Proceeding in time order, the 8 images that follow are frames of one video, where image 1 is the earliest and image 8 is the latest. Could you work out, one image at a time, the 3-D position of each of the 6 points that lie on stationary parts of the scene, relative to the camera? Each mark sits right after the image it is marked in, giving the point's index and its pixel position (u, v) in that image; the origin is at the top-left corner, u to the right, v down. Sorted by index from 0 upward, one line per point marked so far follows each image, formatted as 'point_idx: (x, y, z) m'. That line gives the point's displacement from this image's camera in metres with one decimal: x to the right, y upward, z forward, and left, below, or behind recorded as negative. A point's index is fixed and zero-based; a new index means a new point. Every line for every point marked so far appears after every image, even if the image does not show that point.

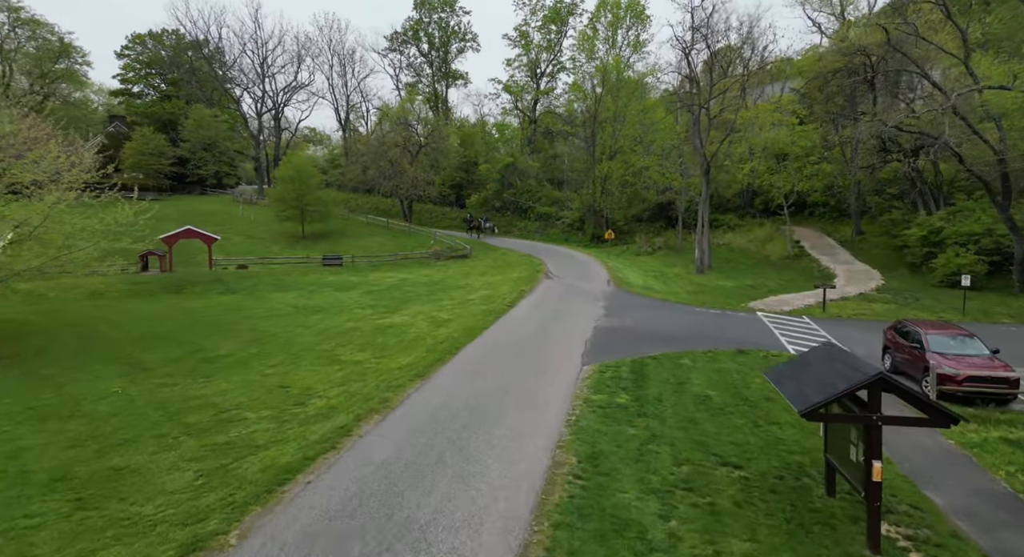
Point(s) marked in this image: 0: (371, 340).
0: (-4.9, -2.1, +19.1) m
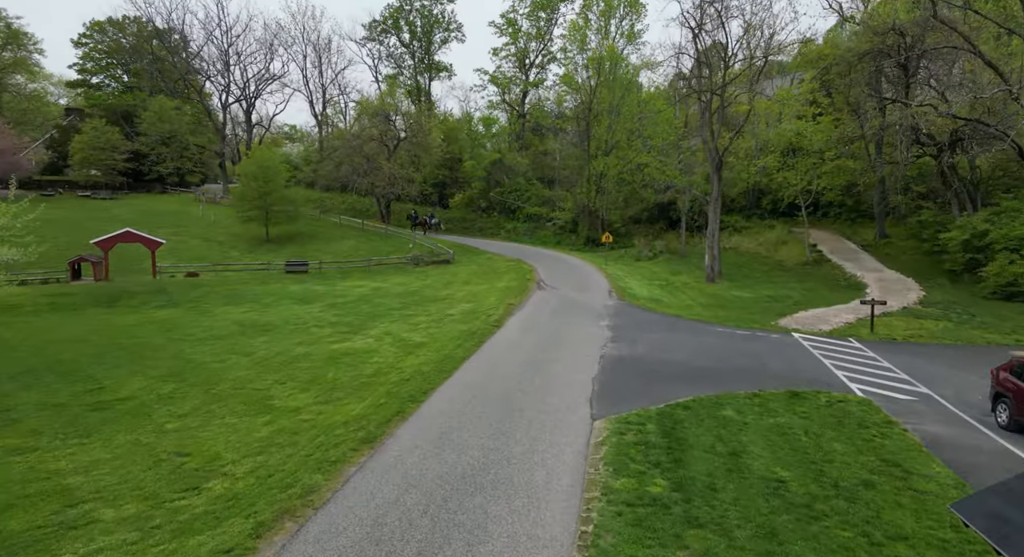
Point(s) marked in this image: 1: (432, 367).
0: (-5.3, -2.6, +15.1) m
1: (-2.2, -2.4, +14.9) m
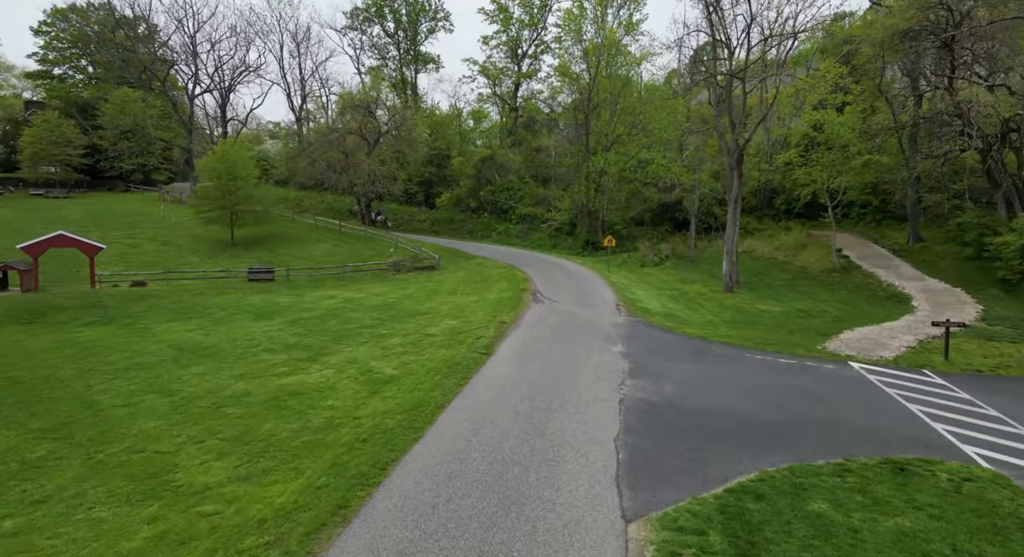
0: (-5.4, -3.1, +11.5) m
1: (-2.3, -2.8, +11.3) m
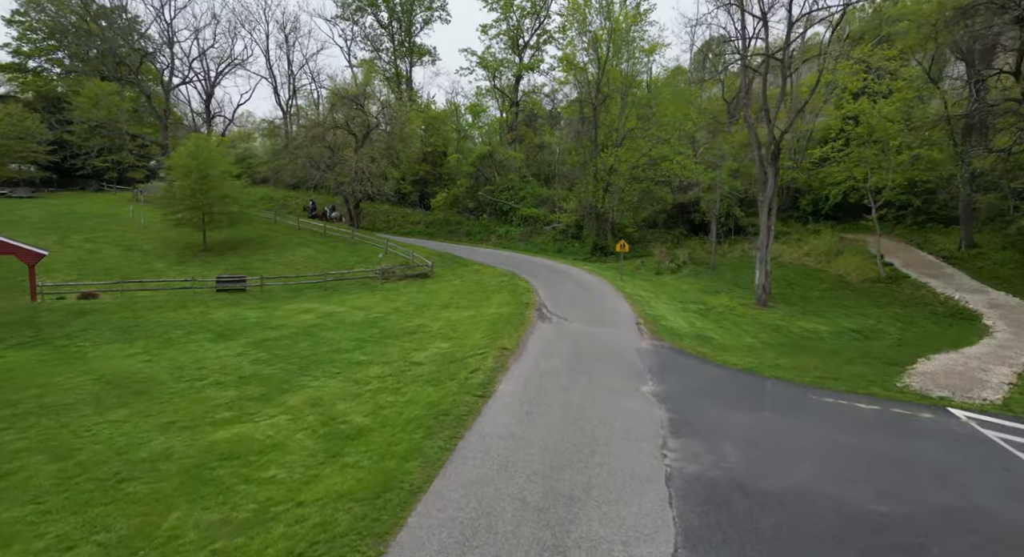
0: (-5.4, -3.6, +8.2) m
1: (-2.2, -3.3, +8.0) m
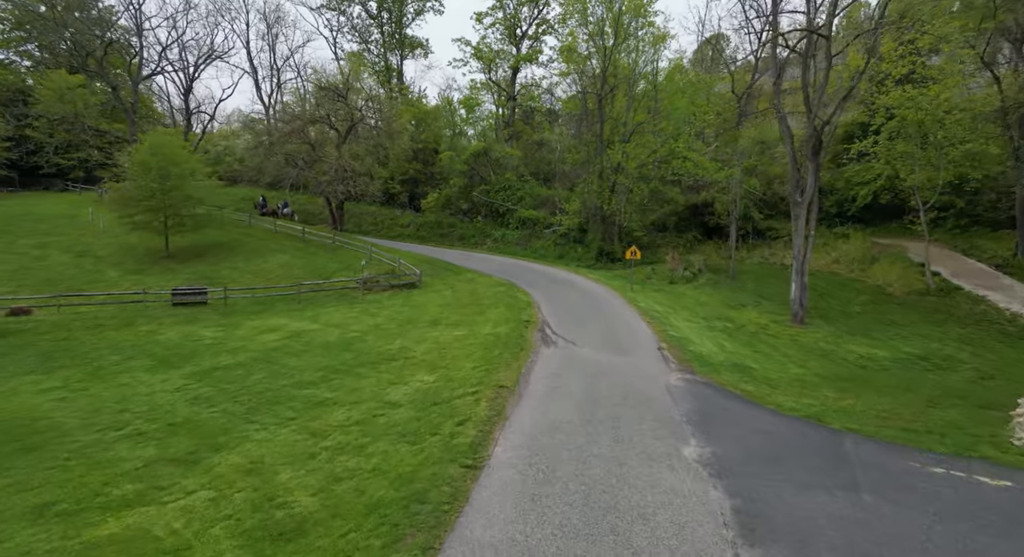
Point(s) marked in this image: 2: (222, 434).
0: (-5.3, -4.0, +5.0) m
1: (-2.2, -3.8, +4.8) m
2: (-6.1, -3.3, +11.7) m
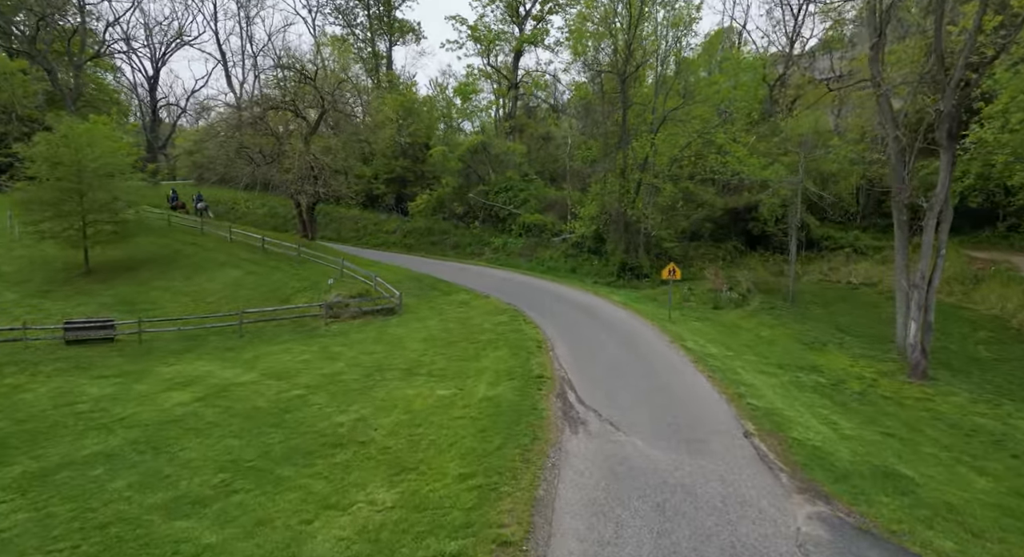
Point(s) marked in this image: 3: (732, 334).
0: (-5.2, -4.9, -0.6) m
1: (-2.1, -4.7, -0.8) m
2: (-5.9, -4.2, +6.1) m
3: (+7.5, -1.7, +19.2) m
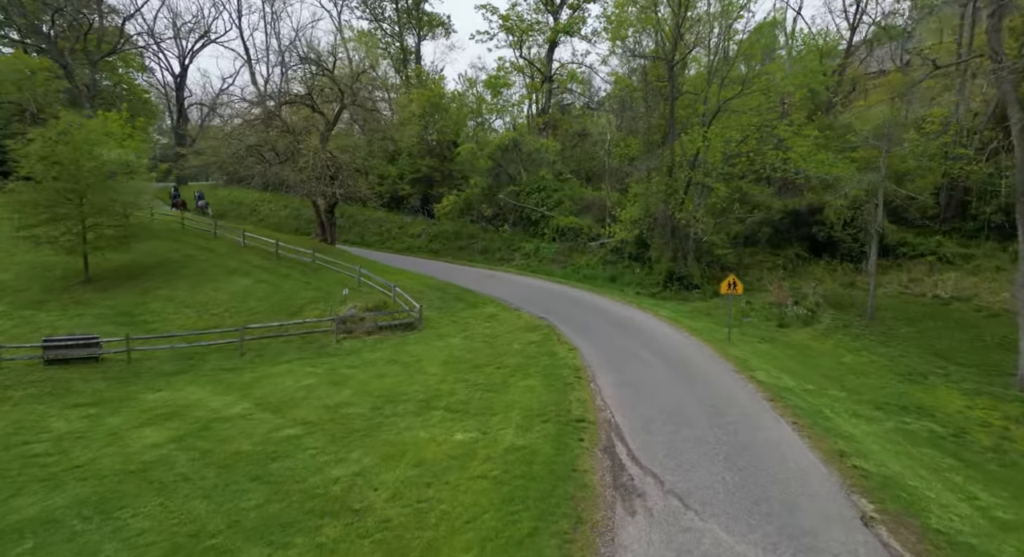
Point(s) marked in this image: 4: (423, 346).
0: (-5.3, -5.3, -2.8) m
1: (-2.2, -5.0, -3.2) m
2: (-5.7, -4.5, +3.9) m
3: (+8.5, -2.1, +16.2) m
4: (-2.9, -2.0, +17.7) m
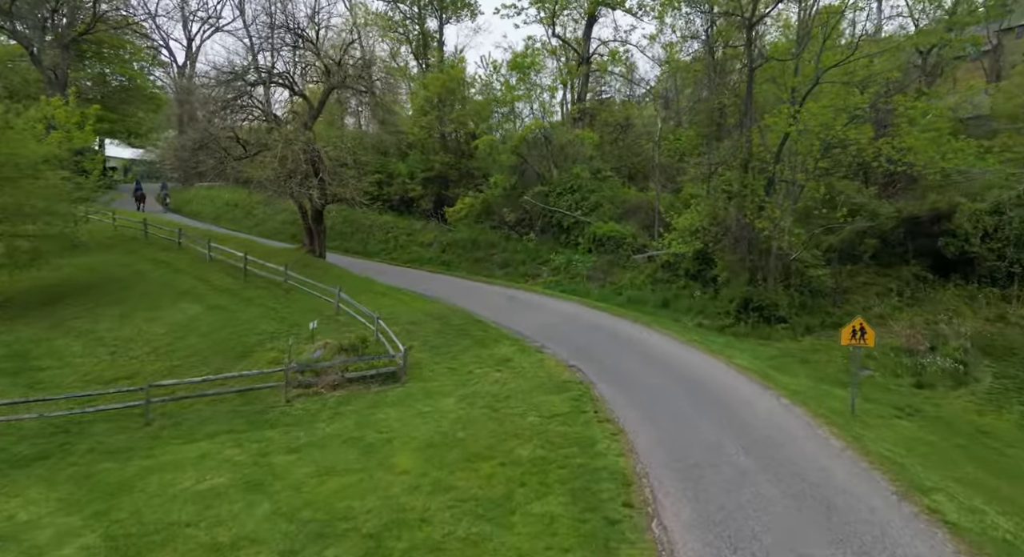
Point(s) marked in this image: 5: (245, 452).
0: (-6.3, -6.1, -7.9) m
1: (-3.2, -5.9, -8.5) m
2: (-6.2, -5.4, -1.2) m
3: (+8.7, -3.1, +10.2) m
4: (-2.5, -2.8, +12.4) m
5: (-5.3, -3.4, +11.0) m
